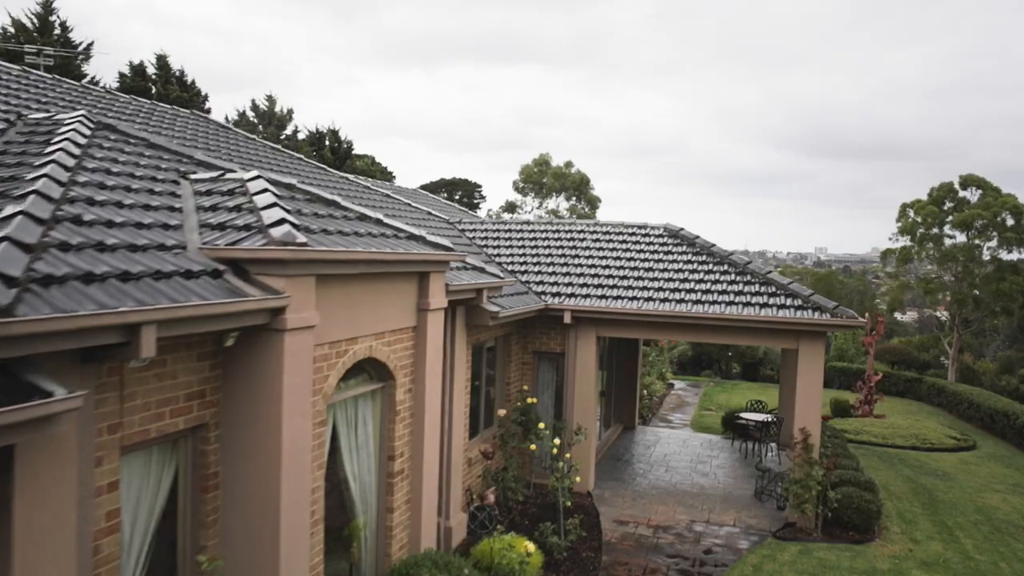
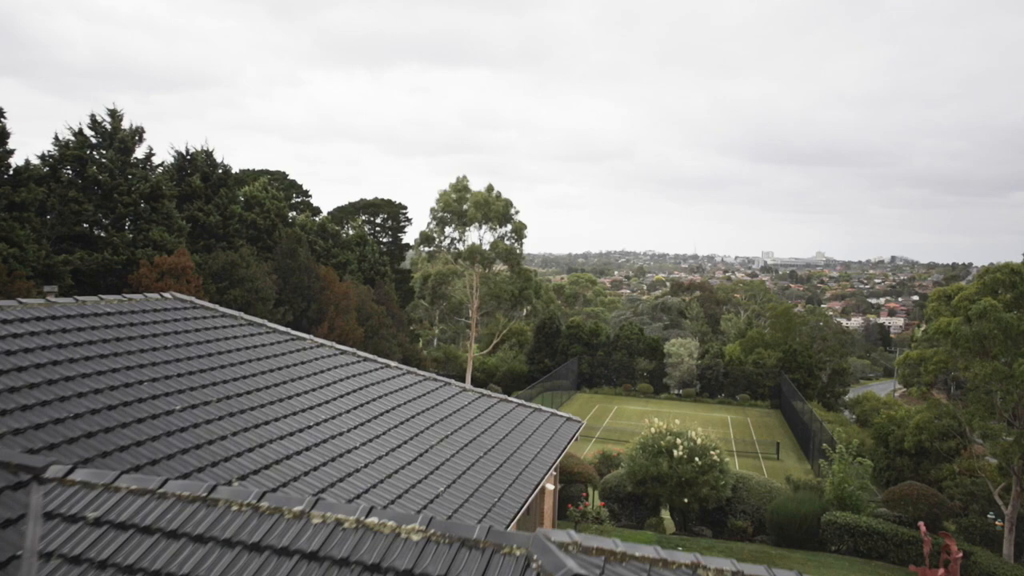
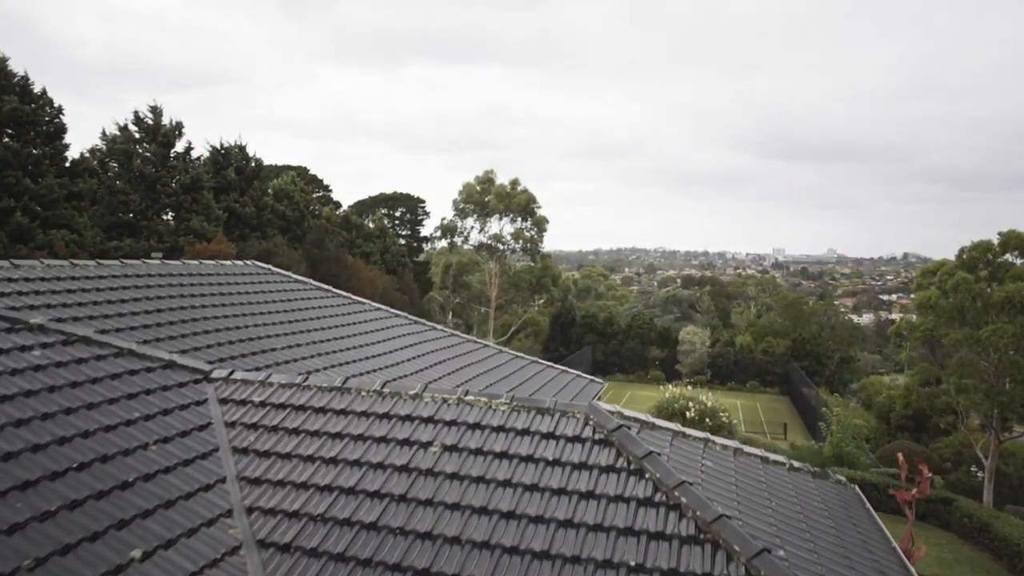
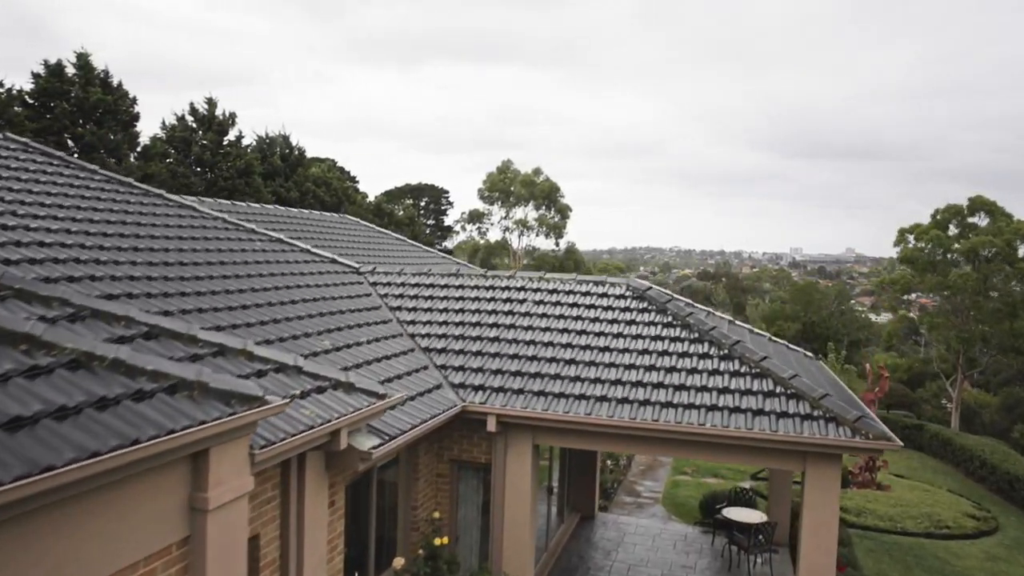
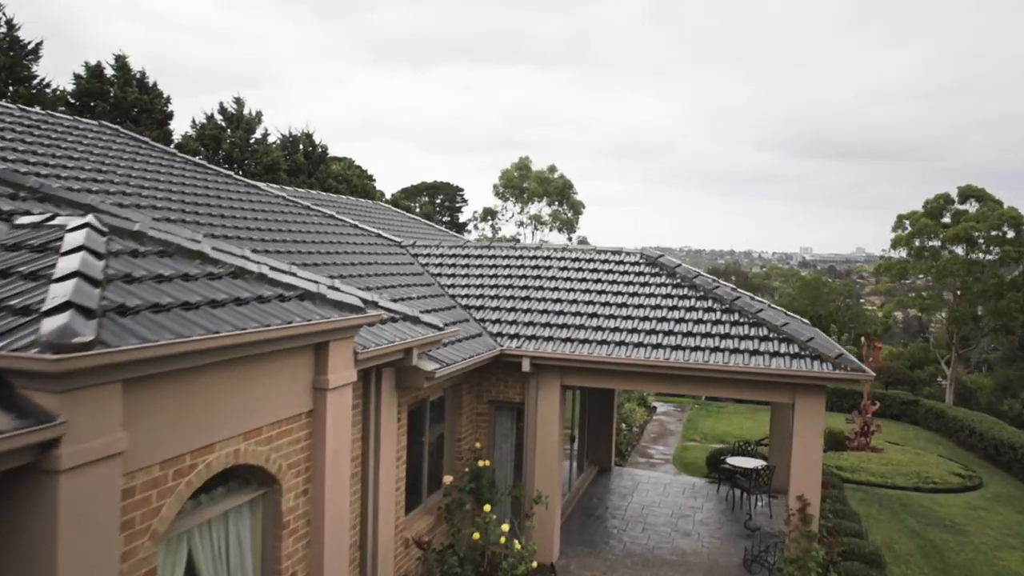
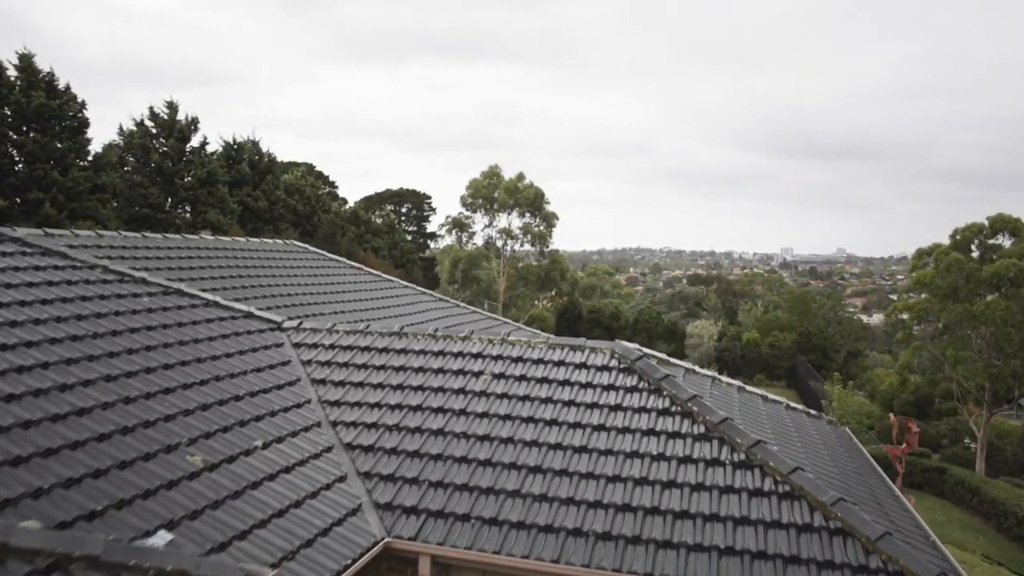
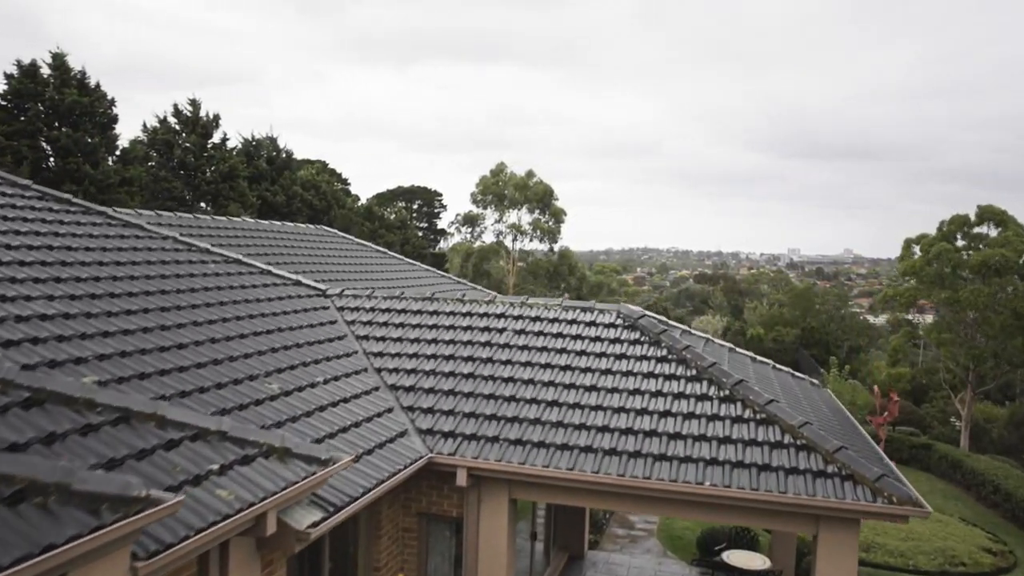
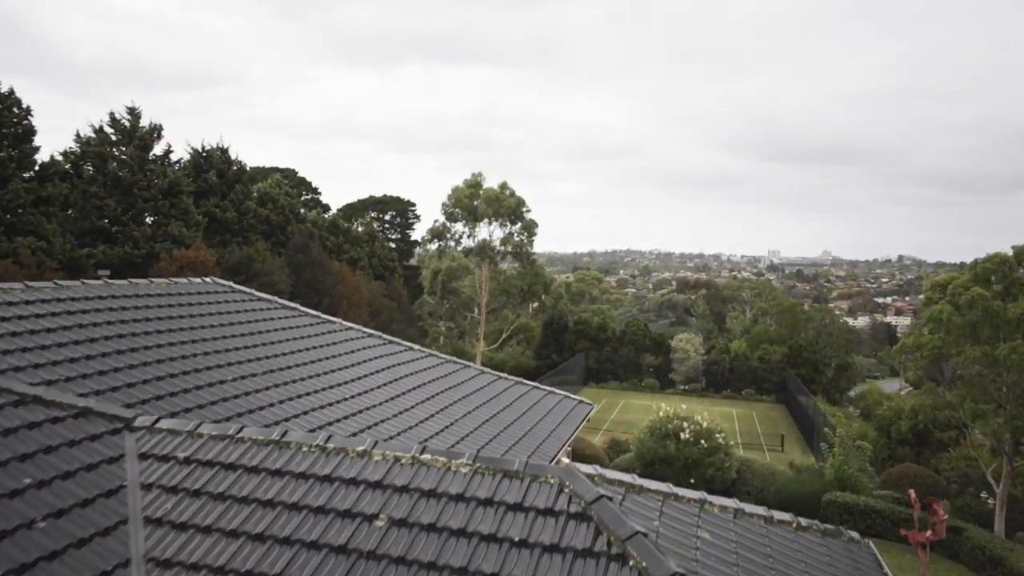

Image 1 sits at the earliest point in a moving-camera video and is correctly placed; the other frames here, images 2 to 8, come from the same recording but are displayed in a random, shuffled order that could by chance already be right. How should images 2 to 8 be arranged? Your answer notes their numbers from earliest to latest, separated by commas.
5, 4, 7, 6, 3, 8, 2
